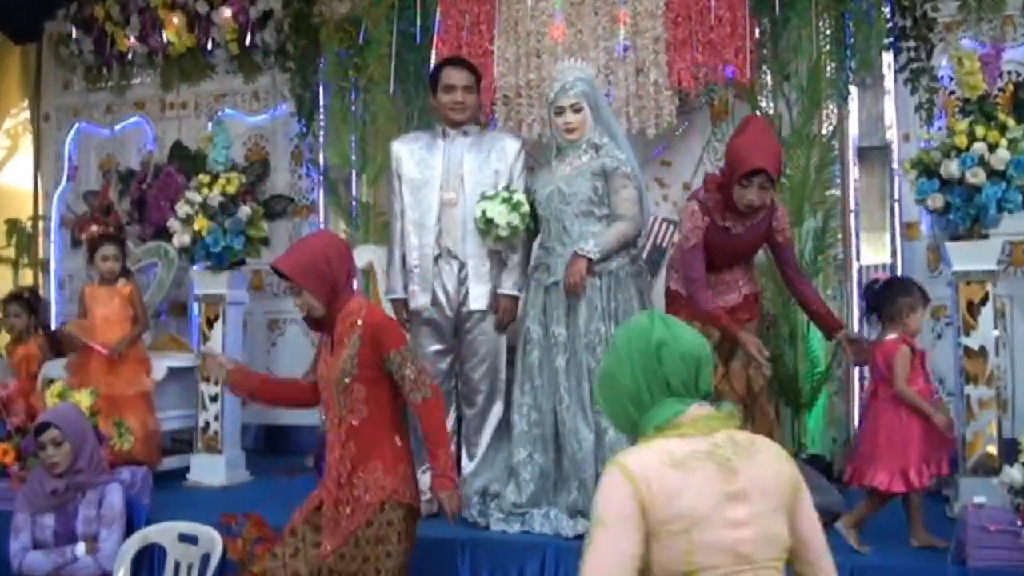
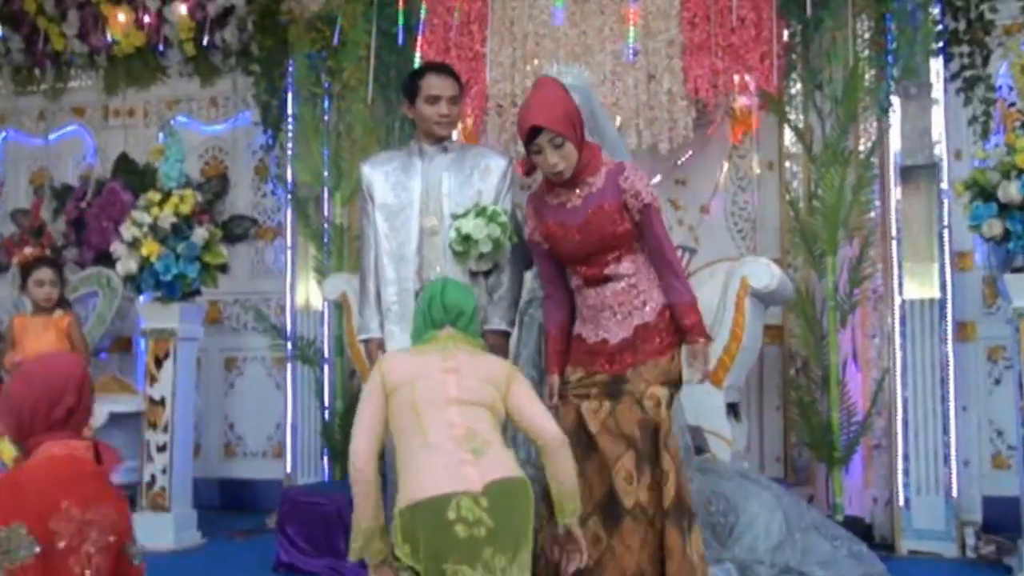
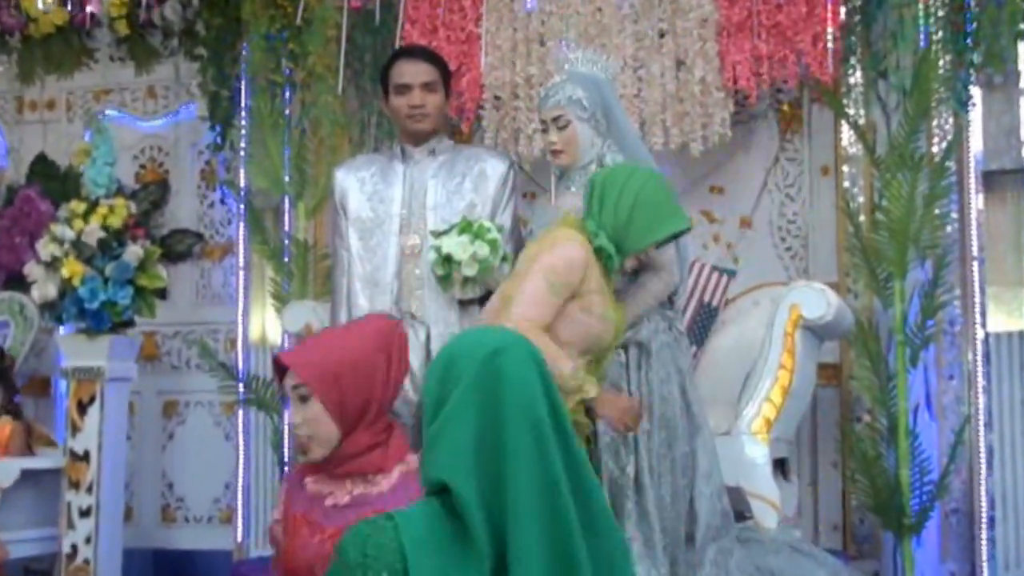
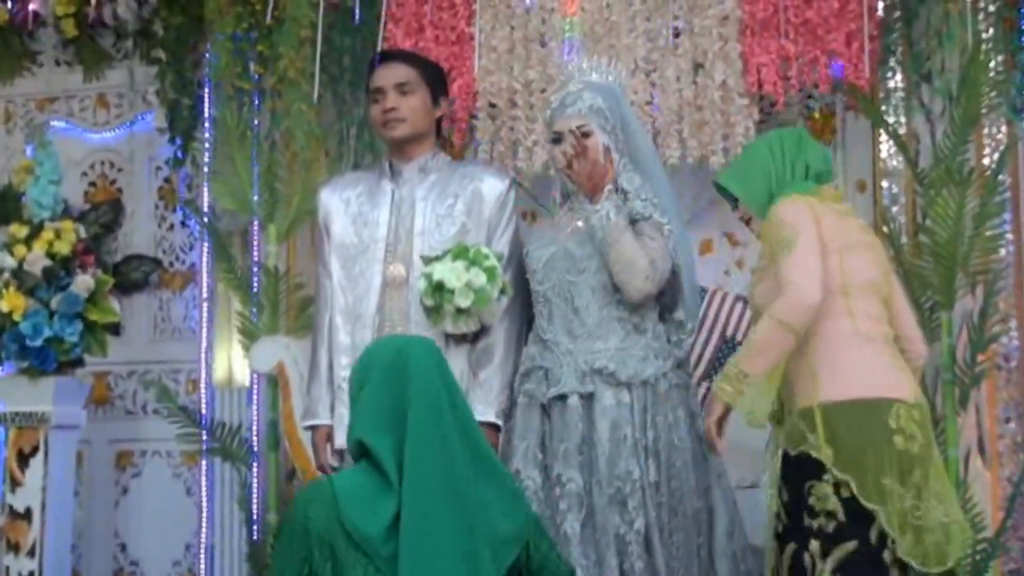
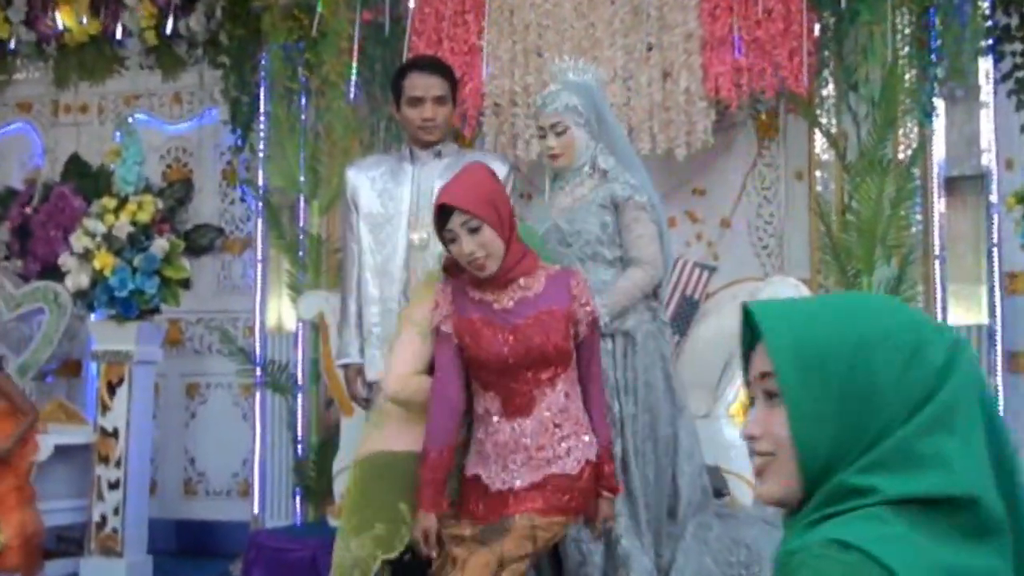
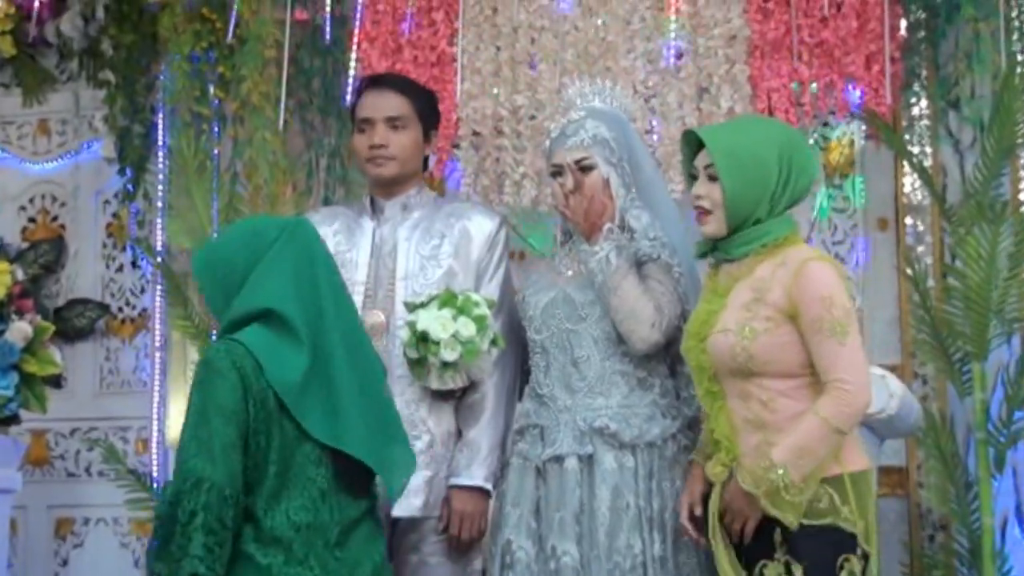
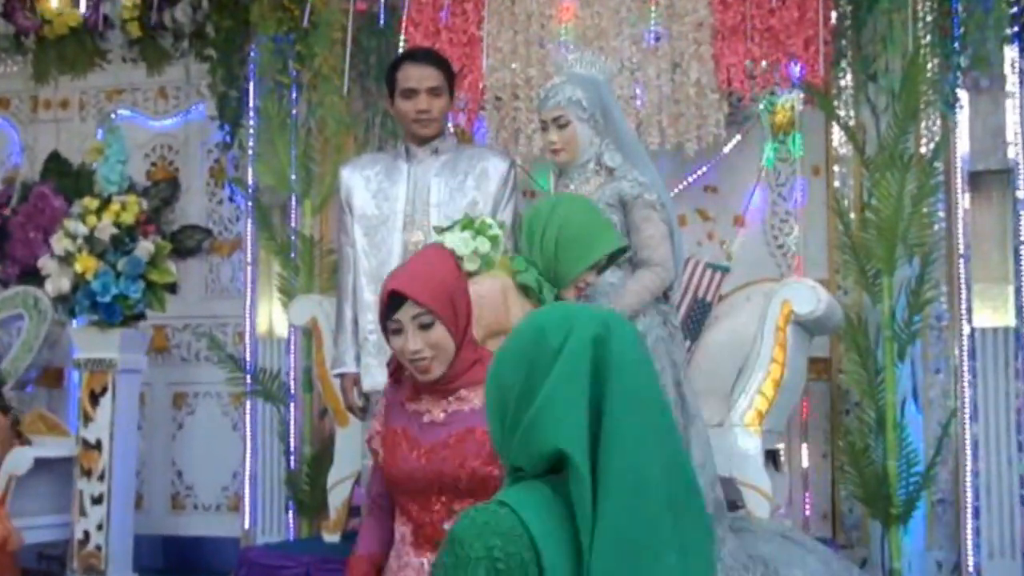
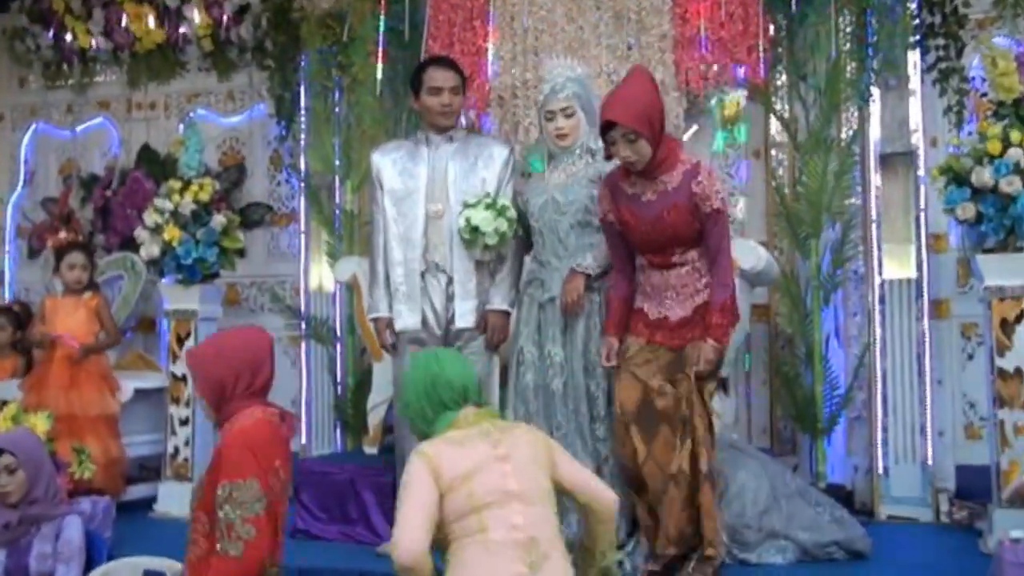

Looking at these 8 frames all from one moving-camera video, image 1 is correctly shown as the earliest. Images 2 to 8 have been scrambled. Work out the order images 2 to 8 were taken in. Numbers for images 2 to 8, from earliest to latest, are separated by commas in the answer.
8, 2, 5, 7, 3, 4, 6
